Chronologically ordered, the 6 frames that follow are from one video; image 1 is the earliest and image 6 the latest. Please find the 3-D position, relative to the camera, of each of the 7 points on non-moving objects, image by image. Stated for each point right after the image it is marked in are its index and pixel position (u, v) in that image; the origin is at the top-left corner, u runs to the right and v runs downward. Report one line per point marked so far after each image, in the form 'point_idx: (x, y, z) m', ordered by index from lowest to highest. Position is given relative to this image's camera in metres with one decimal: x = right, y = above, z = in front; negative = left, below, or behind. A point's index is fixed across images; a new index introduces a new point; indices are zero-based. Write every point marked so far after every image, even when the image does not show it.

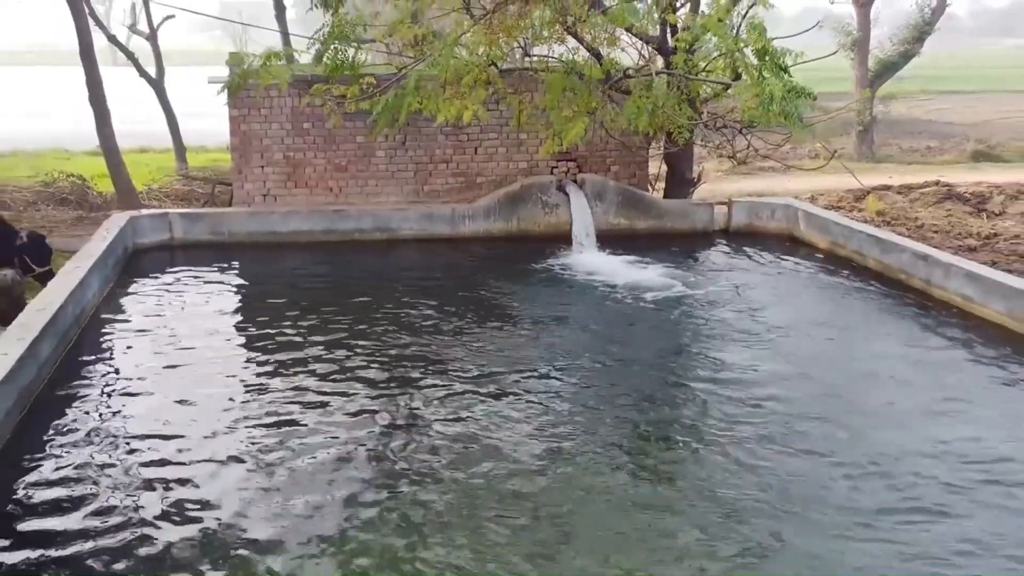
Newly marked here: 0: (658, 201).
0: (+1.1, +0.7, +11.1) m
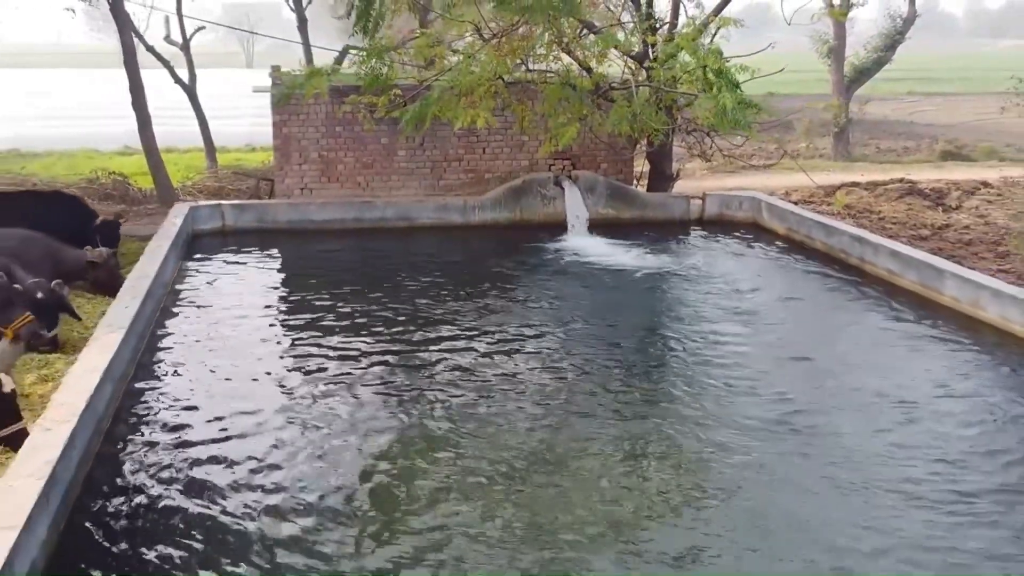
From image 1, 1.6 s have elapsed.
0: (+1.2, +0.8, +12.8) m
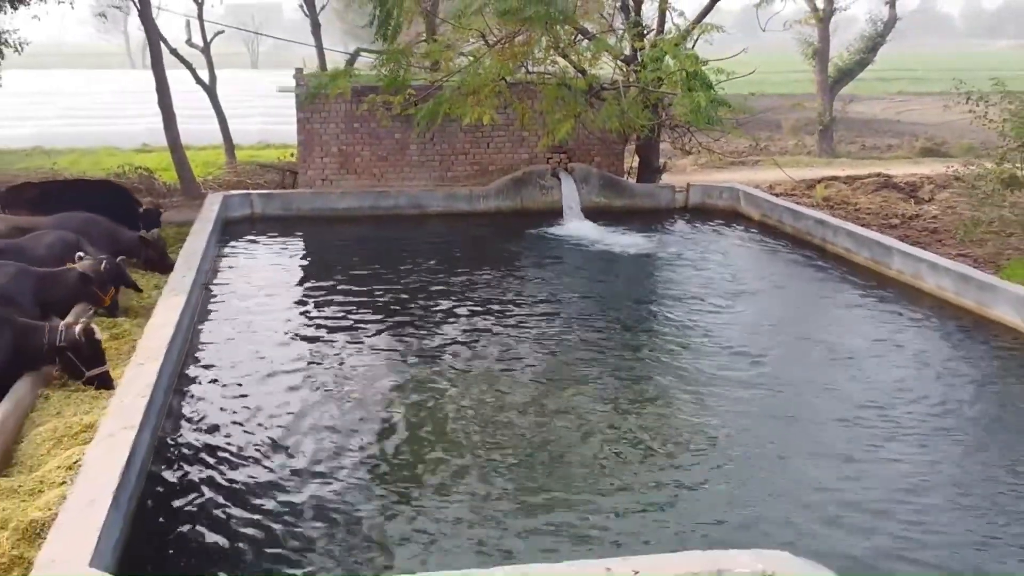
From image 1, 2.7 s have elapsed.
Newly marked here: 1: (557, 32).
0: (+1.2, +1.0, +14.1) m
1: (+0.4, +2.3, +12.6) m
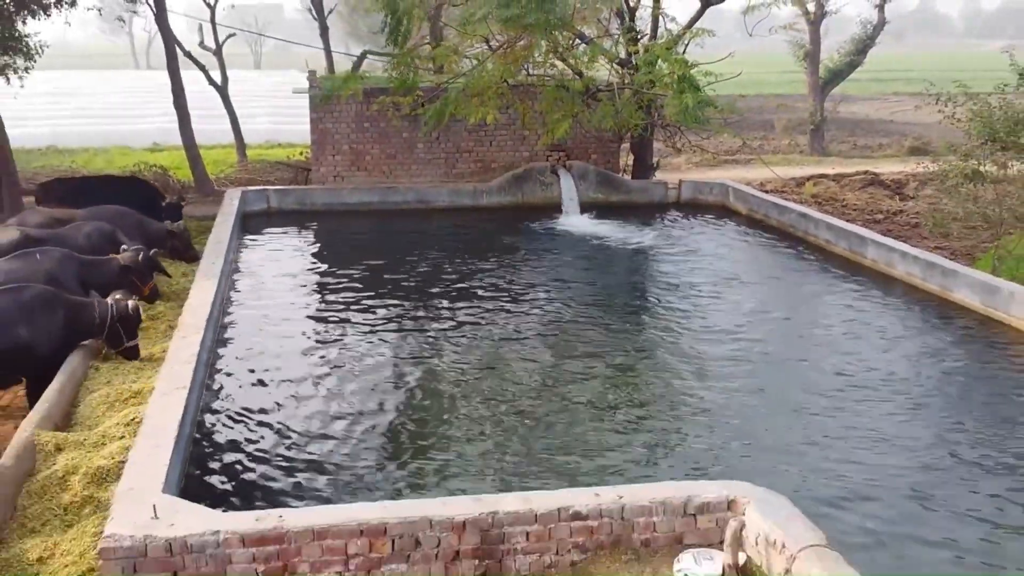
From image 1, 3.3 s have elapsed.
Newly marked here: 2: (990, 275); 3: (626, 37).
0: (+1.2, +1.1, +14.9) m
1: (+0.4, +2.4, +13.4) m
2: (+3.1, +0.1, +9.3) m
3: (+1.1, +2.5, +14.0) m
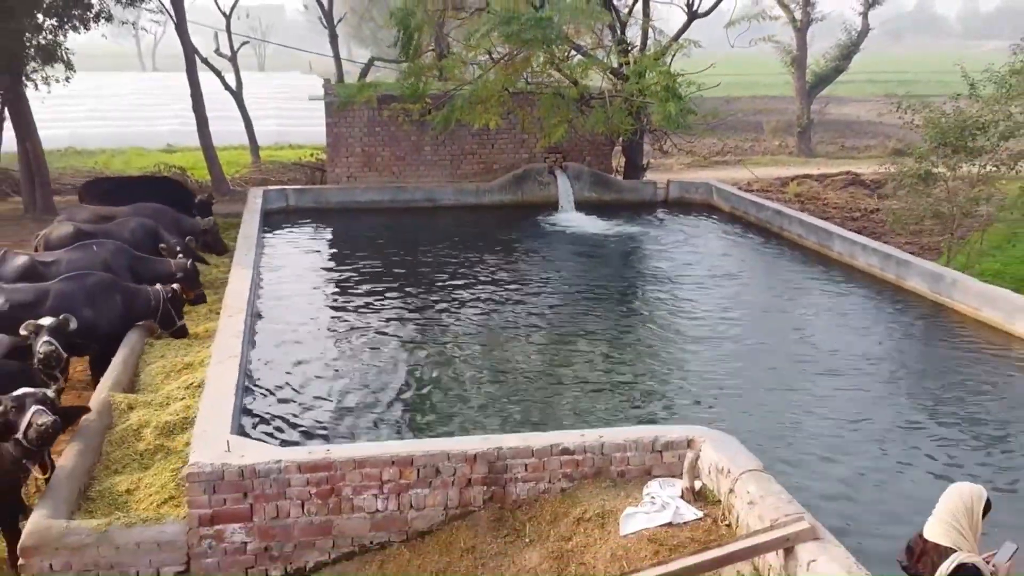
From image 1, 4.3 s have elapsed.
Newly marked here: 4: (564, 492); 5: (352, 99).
0: (+1.2, +1.2, +16.1) m
1: (+0.4, +2.5, +14.6) m
2: (+3.2, +0.2, +10.5) m
3: (+1.1, +2.6, +15.2) m
4: (+0.2, -0.9, +6.1) m
5: (-1.8, +2.1, +15.7) m
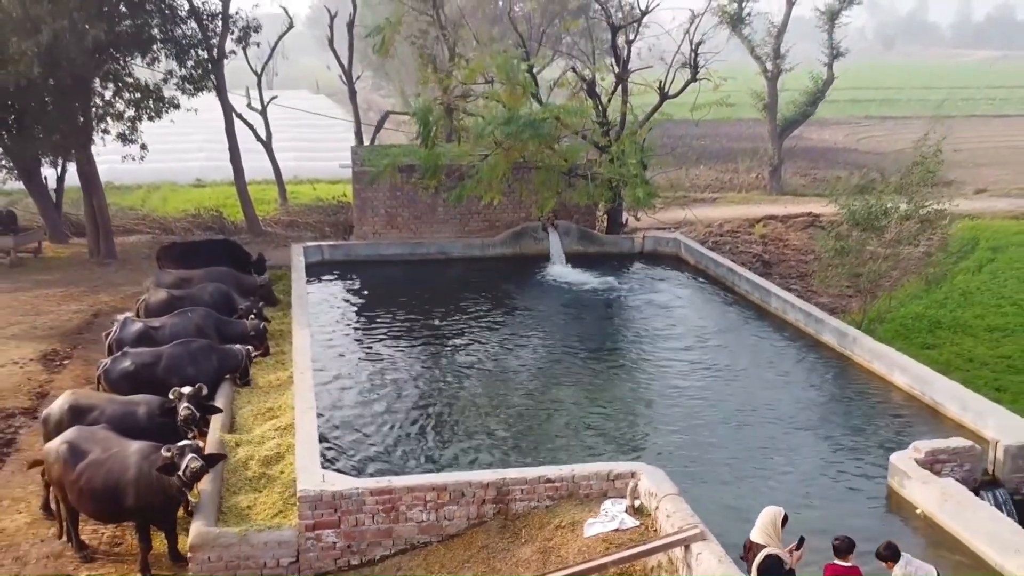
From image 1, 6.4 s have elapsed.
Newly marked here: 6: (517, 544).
0: (+1.2, +0.7, +19.0) m
1: (+0.4, +2.0, +17.5) m
2: (+3.2, -0.3, +13.4) m
3: (+1.1, +2.1, +18.0) m
4: (+0.2, -1.4, +8.9) m
5: (-1.8, +1.6, +18.6) m
6: (0.0, -1.5, +8.5) m
